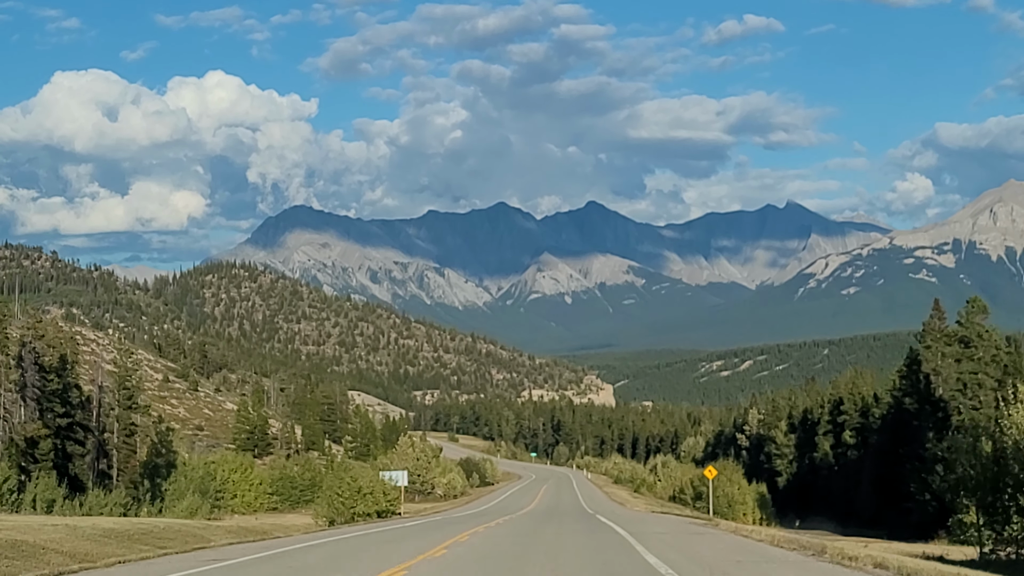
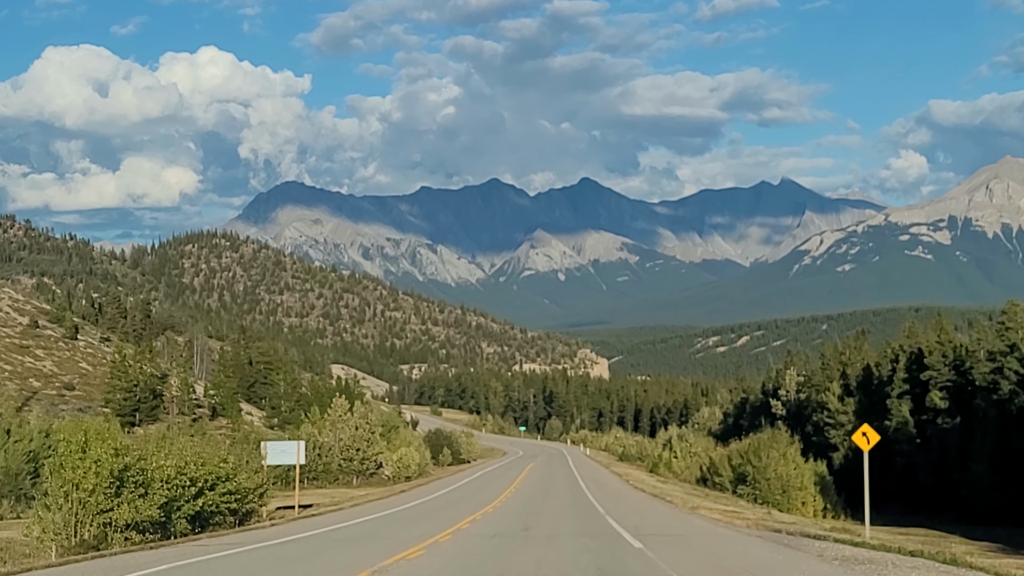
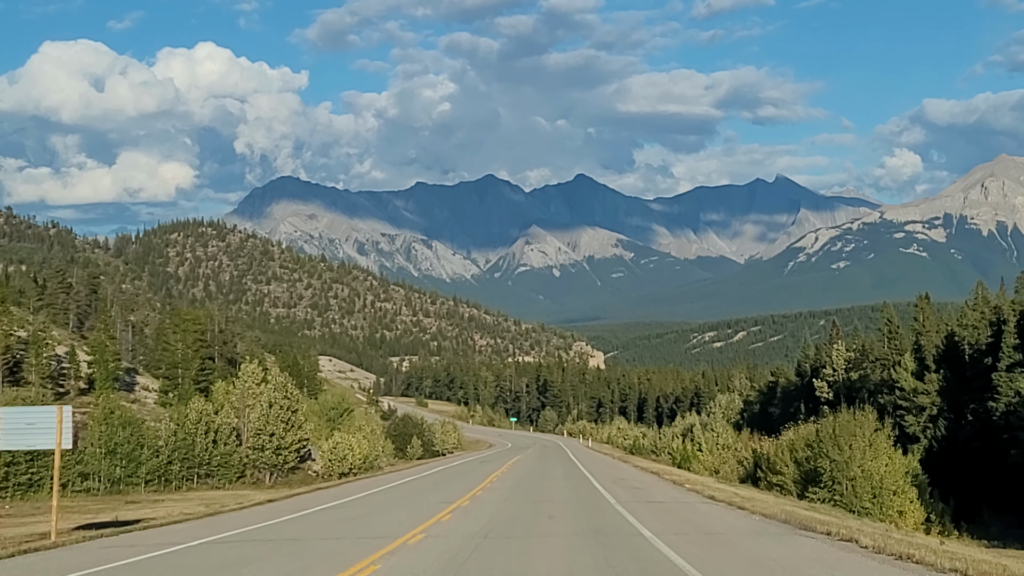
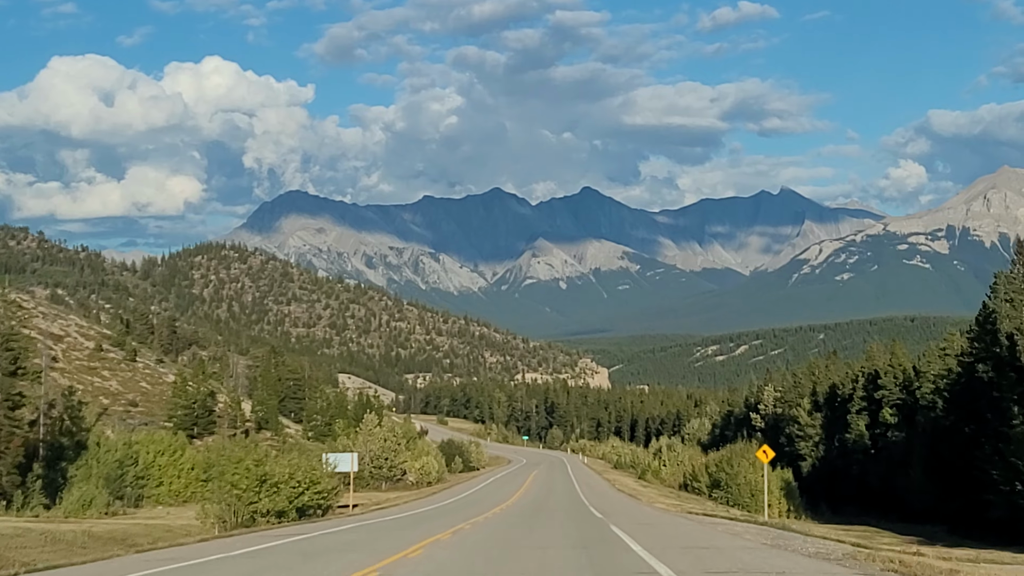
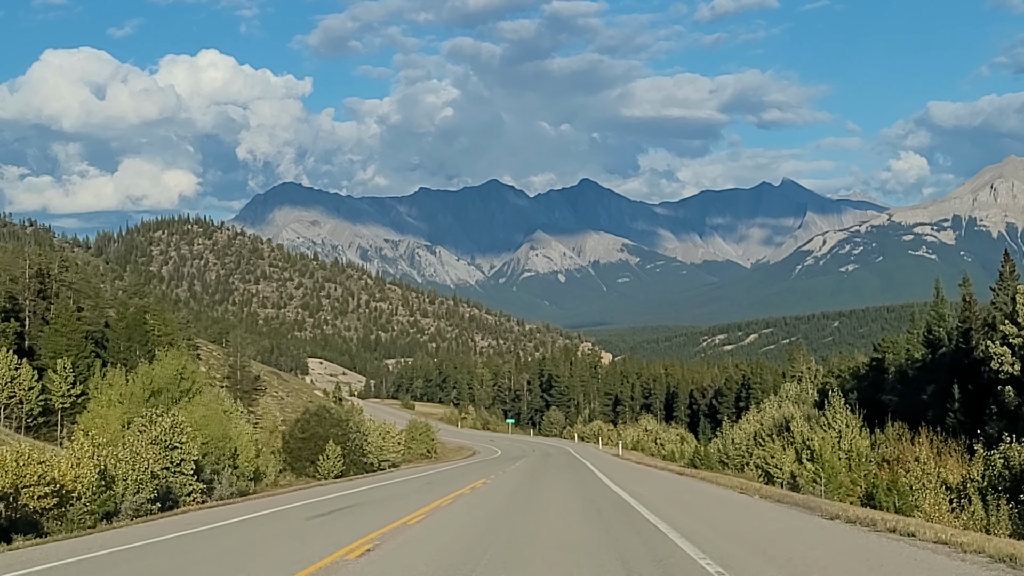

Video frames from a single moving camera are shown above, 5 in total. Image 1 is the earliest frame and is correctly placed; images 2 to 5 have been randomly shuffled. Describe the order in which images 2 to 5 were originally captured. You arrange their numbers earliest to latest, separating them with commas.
4, 2, 3, 5
